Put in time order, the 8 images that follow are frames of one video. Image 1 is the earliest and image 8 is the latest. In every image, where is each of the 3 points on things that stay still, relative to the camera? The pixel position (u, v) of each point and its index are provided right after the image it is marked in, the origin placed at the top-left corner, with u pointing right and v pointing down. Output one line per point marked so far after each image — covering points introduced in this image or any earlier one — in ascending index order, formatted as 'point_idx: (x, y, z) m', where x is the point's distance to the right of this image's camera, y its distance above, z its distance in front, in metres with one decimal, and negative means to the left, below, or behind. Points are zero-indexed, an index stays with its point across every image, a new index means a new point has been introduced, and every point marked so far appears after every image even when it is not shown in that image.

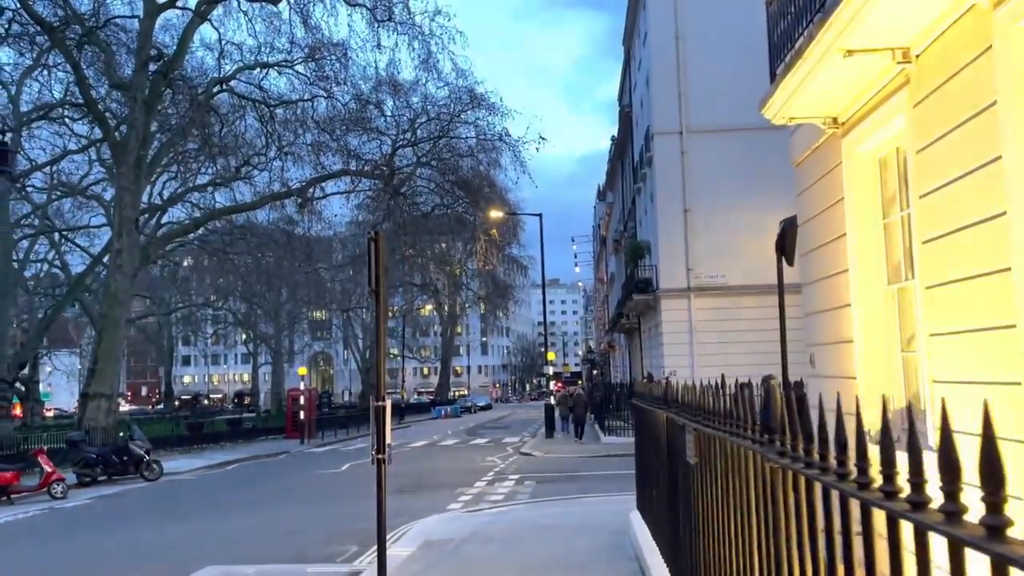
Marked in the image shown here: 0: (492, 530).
0: (-0.3, -3.4, +11.5) m
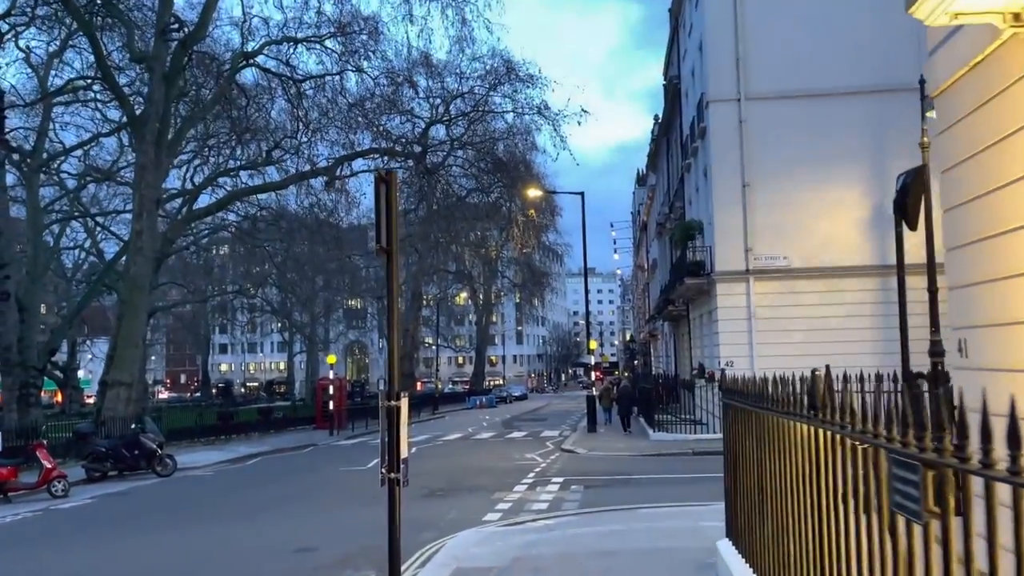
0: (+0.3, -3.1, +9.4) m
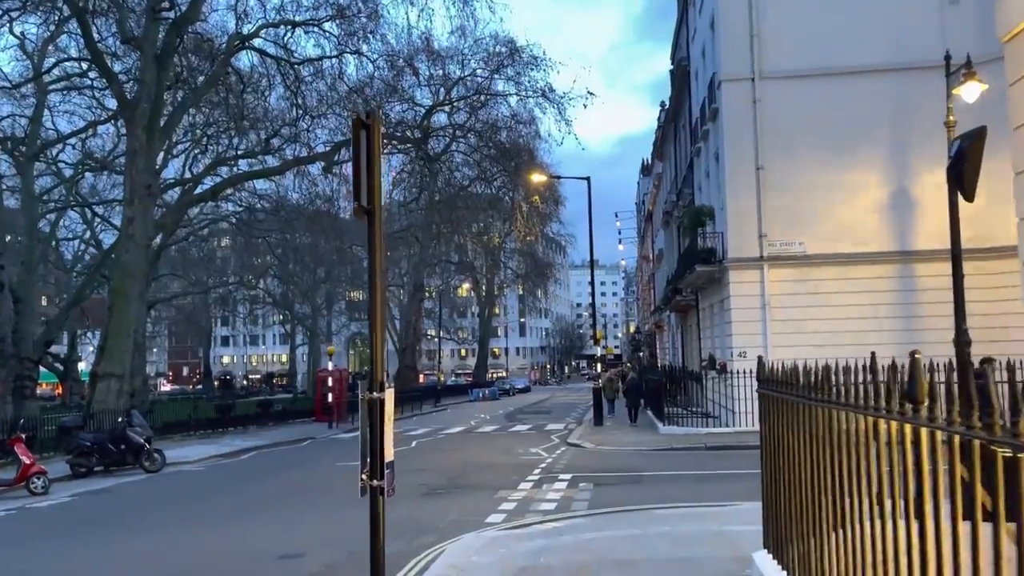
0: (+0.4, -2.9, +8.5) m
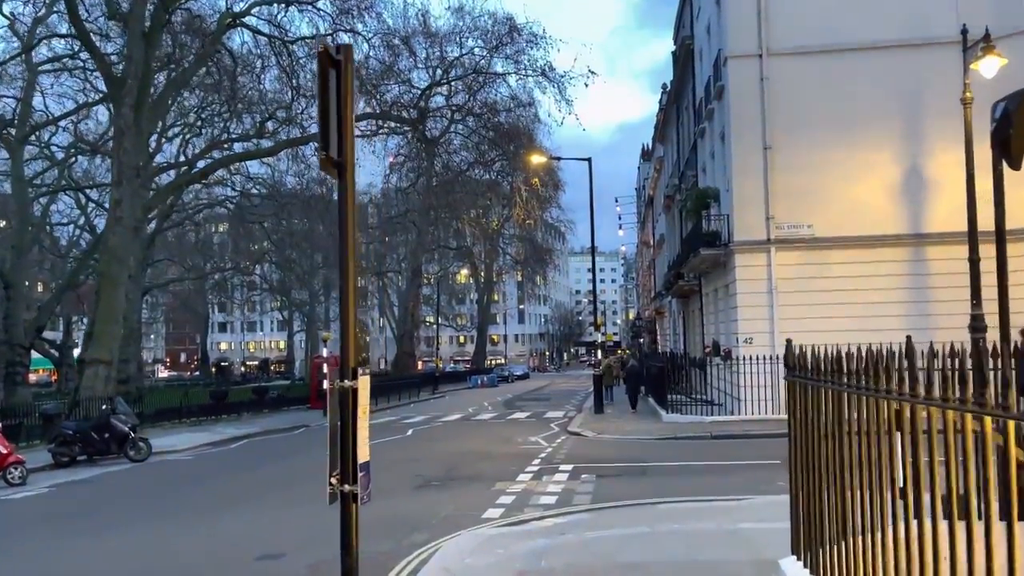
0: (+0.3, -2.7, +7.8) m
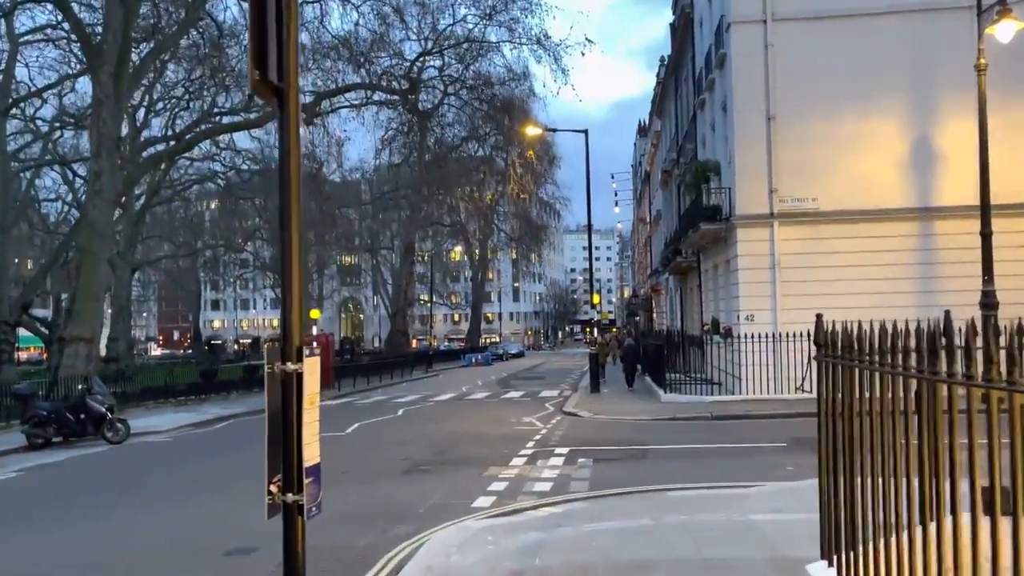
0: (+0.3, -2.4, +7.0) m
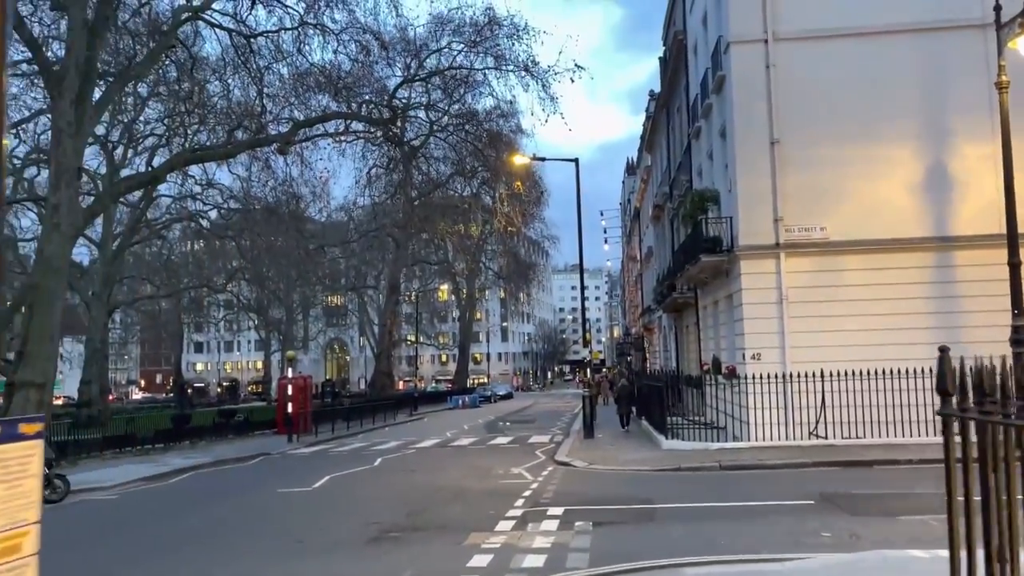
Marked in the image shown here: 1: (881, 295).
0: (+0.1, -2.6, +5.2) m
1: (+9.1, -0.2, +19.8) m
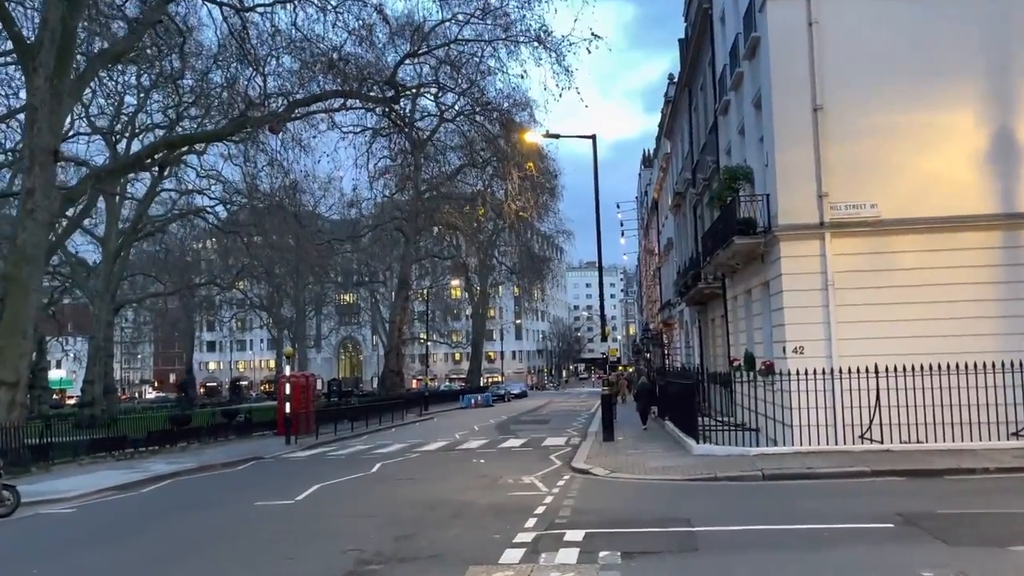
0: (+0.1, -2.3, +3.0) m
1: (+9.3, +0.2, +17.5) m
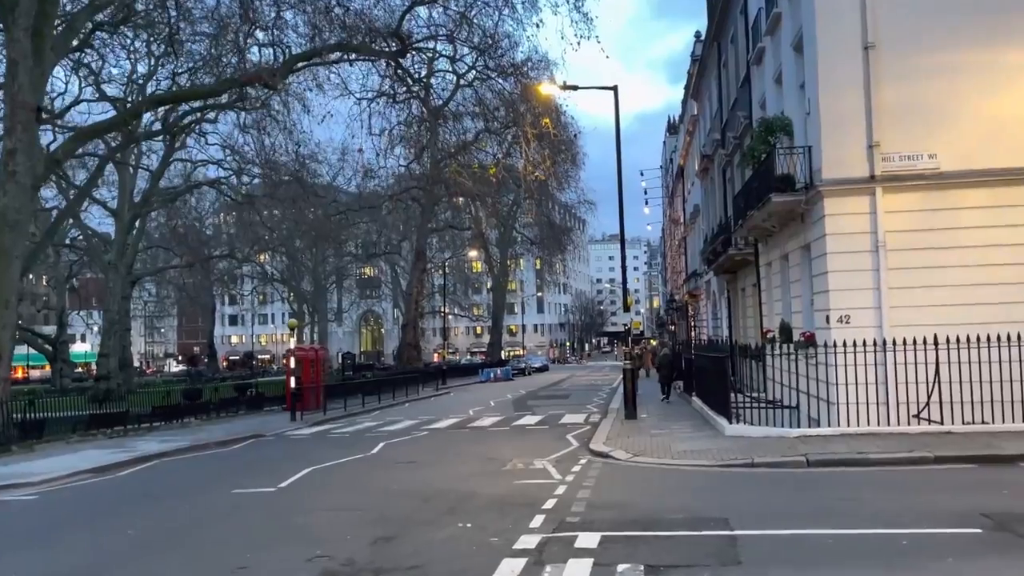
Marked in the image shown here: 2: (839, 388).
0: (-0.1, -2.0, +1.3) m
1: (+9.5, +0.9, +15.4) m
2: (+6.3, -1.9, +15.7) m
